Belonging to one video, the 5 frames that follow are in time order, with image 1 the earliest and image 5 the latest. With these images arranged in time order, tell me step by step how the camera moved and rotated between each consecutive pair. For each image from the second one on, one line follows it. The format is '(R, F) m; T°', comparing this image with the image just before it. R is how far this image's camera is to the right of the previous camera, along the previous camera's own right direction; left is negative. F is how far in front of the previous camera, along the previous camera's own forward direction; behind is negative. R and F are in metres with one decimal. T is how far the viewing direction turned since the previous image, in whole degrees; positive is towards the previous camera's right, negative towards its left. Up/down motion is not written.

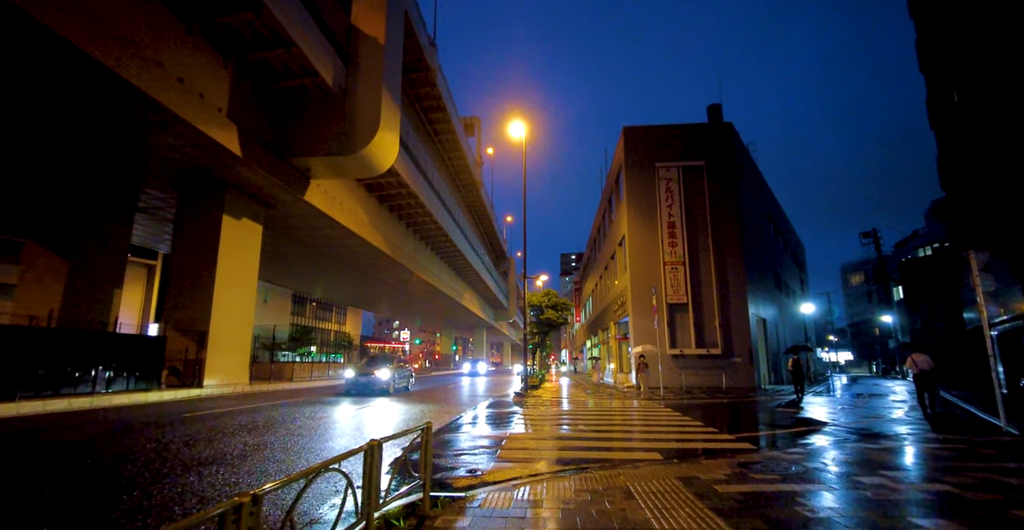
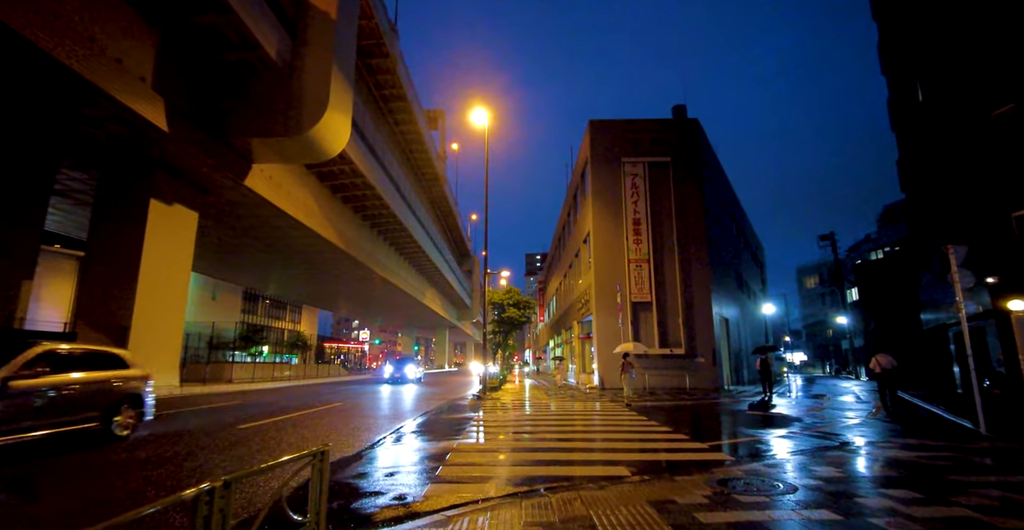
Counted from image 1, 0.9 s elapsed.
(+0.2, +0.9) m; +4°
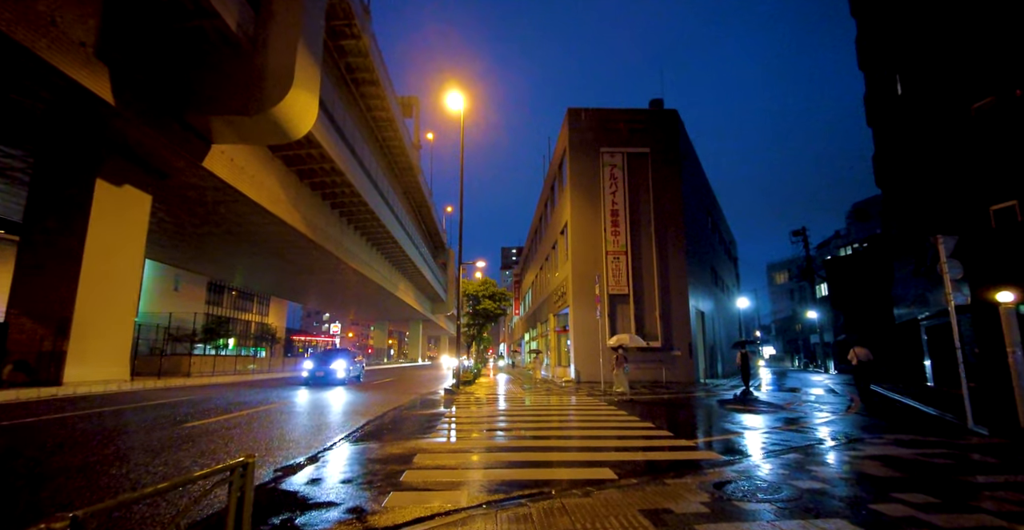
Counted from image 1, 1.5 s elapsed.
(0.0, +0.6) m; +3°
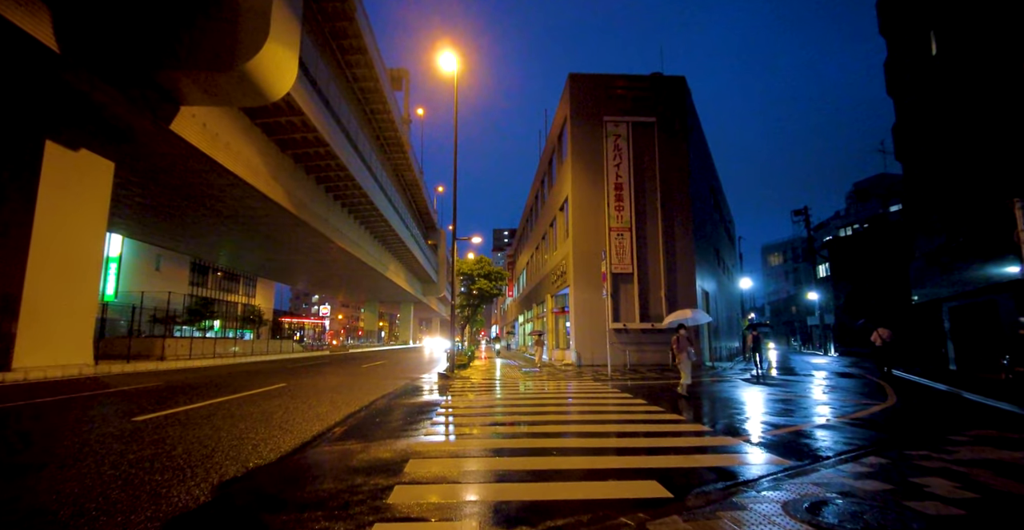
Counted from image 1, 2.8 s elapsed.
(-0.2, +1.1) m; +1°
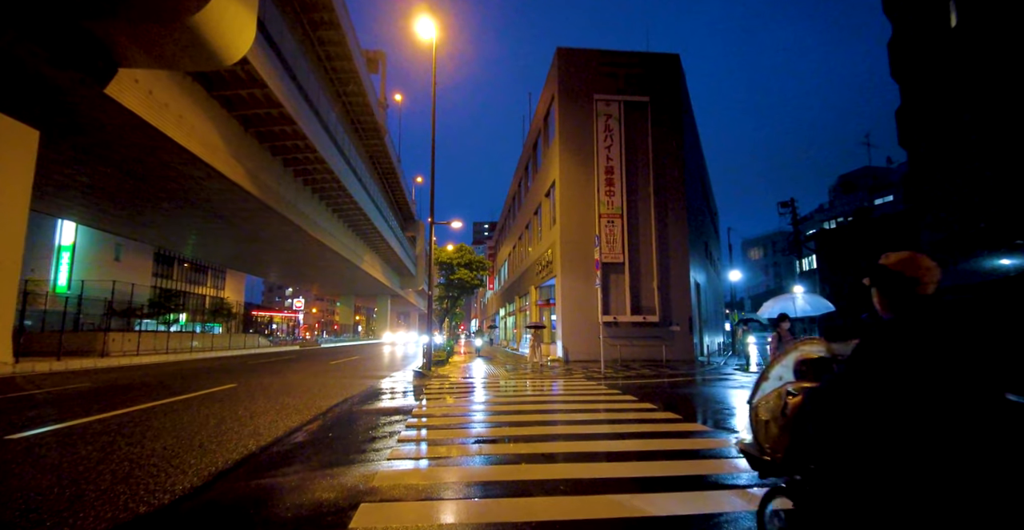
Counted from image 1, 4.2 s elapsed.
(-0.1, +1.3) m; +2°
